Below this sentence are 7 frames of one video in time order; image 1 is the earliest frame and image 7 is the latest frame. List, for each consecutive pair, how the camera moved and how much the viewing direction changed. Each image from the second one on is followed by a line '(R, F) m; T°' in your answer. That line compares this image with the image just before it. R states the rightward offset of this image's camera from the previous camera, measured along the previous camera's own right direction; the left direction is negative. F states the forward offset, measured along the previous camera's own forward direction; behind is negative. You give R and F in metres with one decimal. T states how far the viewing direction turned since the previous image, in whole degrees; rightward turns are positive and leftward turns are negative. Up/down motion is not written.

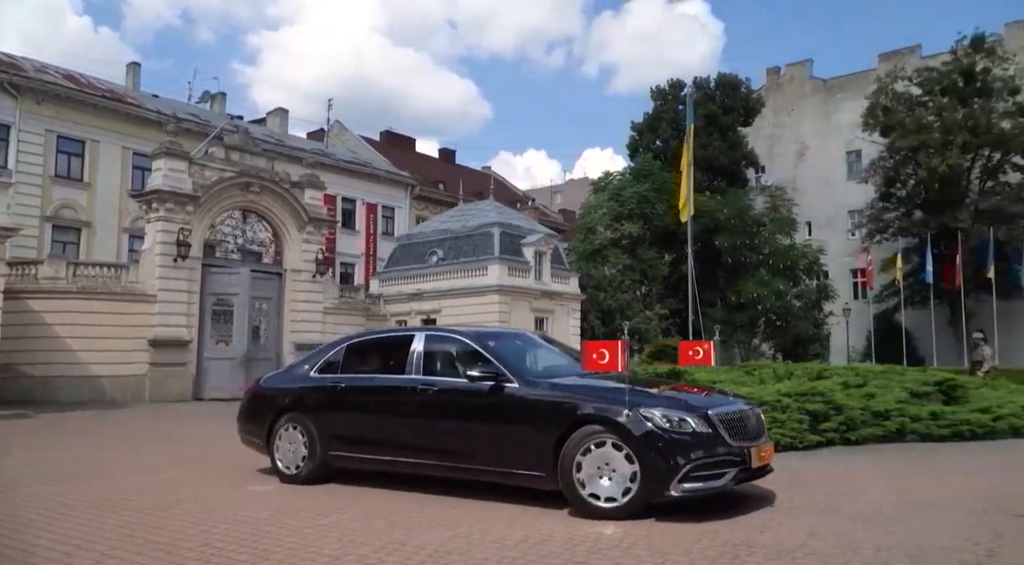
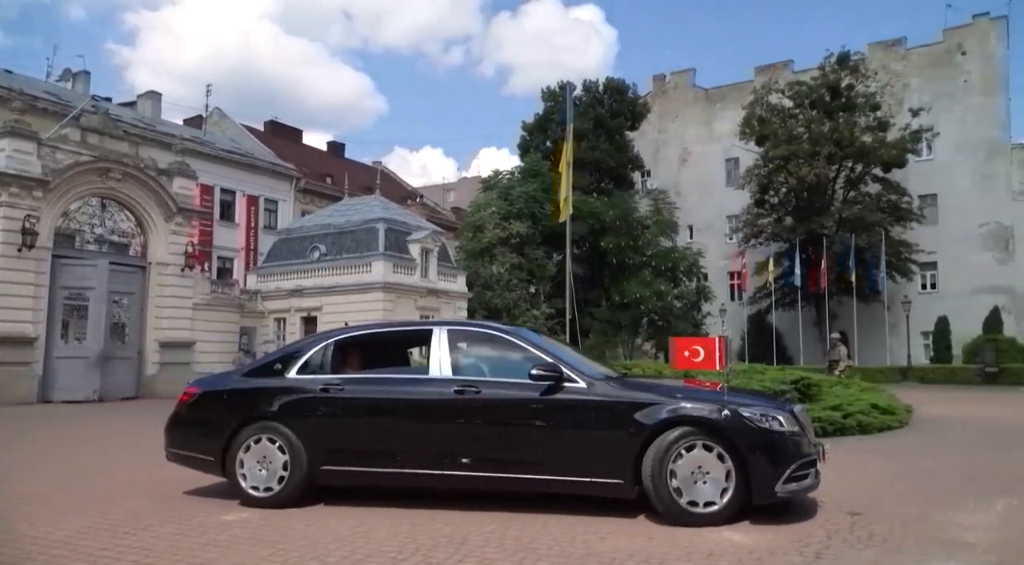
(+0.2, +0.2) m; +8°
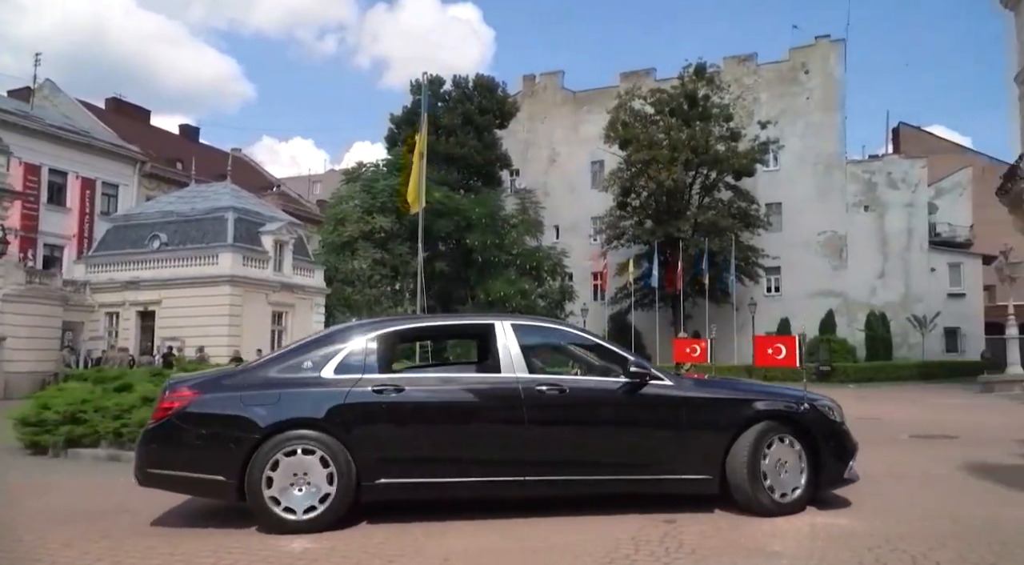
(+0.4, +0.4) m; +9°
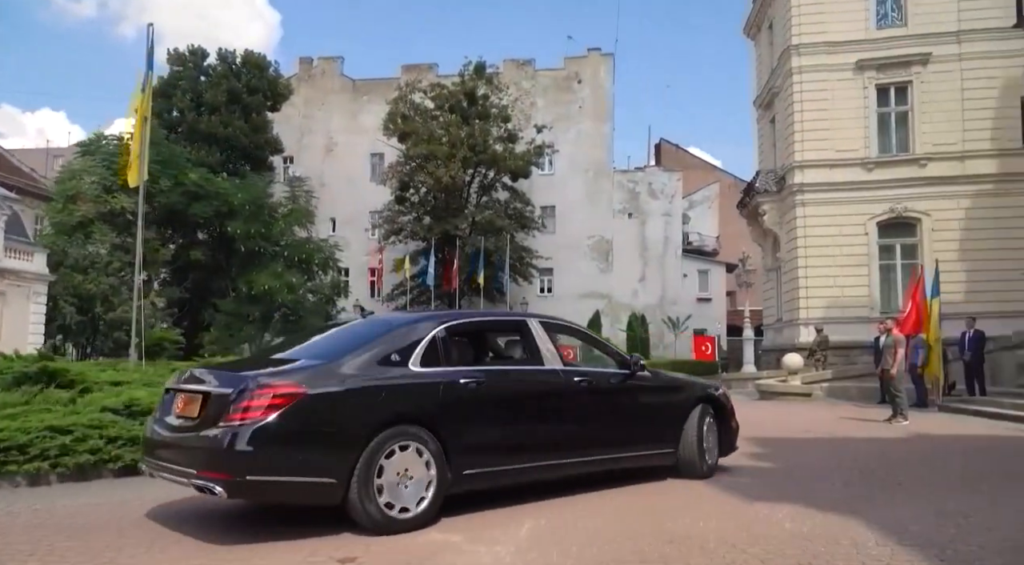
(+0.7, +0.9) m; +16°
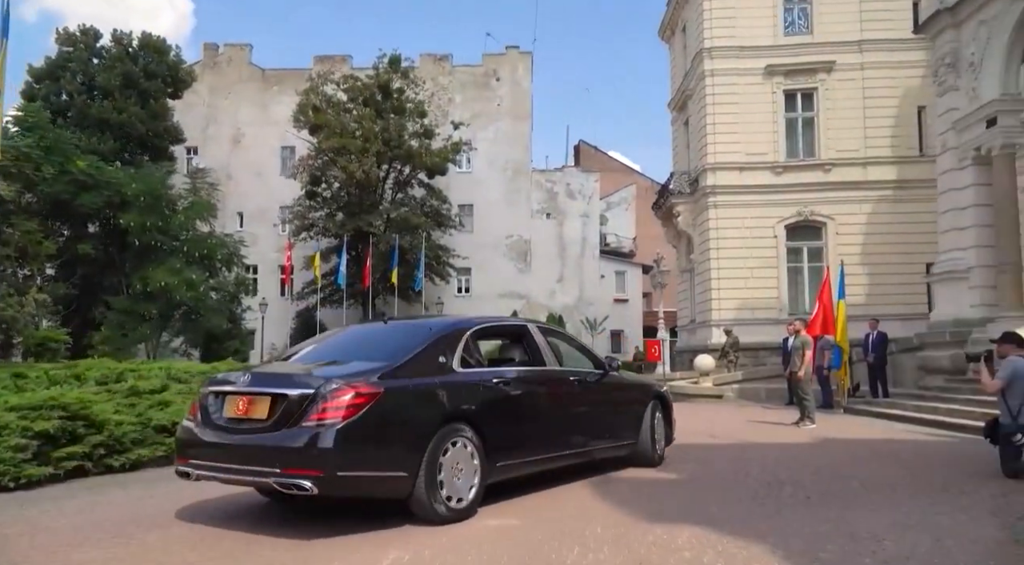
(+0.3, +0.7) m; +6°
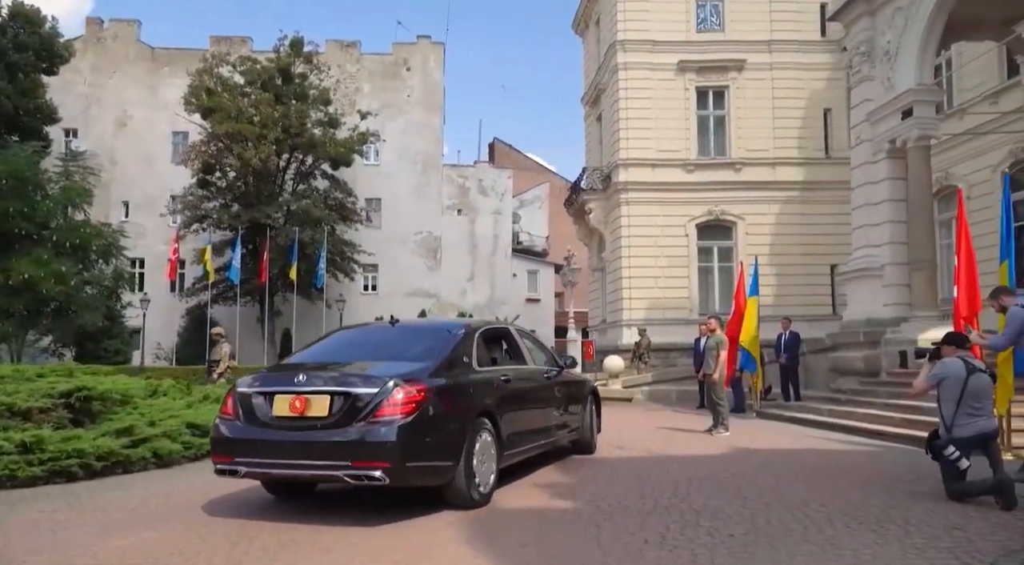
(+0.4, +1.4) m; +6°
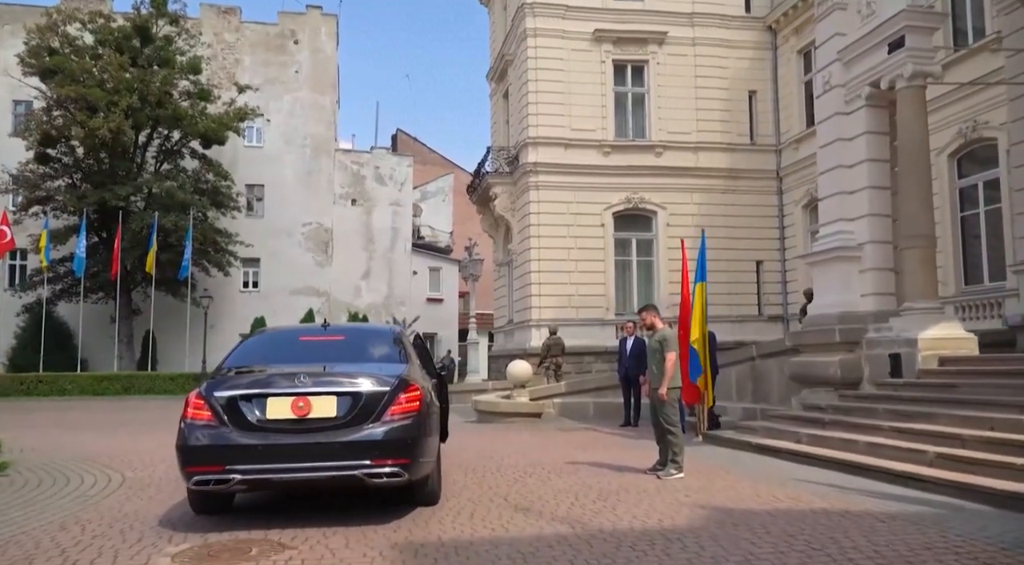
(+0.5, +3.8) m; +7°
